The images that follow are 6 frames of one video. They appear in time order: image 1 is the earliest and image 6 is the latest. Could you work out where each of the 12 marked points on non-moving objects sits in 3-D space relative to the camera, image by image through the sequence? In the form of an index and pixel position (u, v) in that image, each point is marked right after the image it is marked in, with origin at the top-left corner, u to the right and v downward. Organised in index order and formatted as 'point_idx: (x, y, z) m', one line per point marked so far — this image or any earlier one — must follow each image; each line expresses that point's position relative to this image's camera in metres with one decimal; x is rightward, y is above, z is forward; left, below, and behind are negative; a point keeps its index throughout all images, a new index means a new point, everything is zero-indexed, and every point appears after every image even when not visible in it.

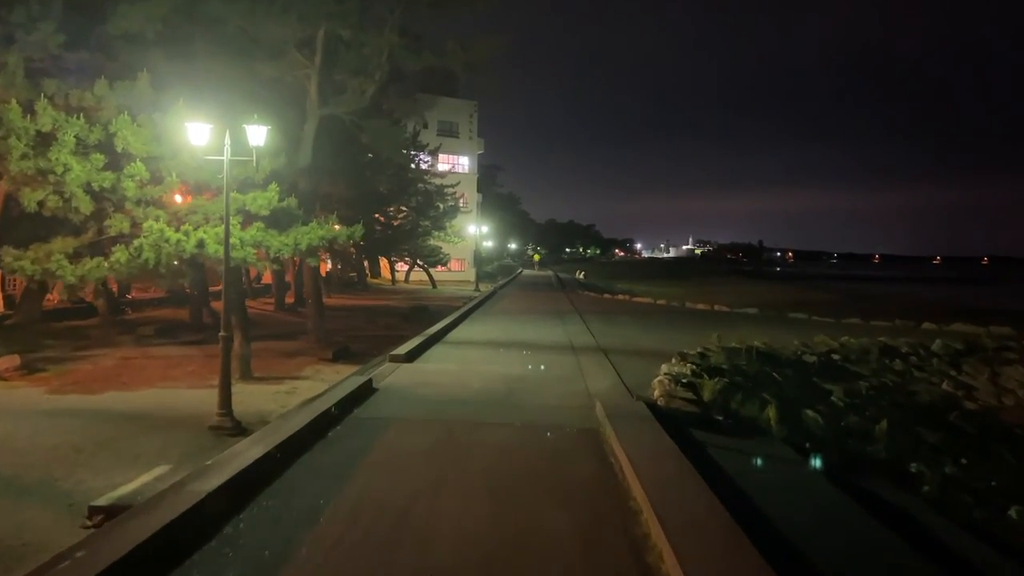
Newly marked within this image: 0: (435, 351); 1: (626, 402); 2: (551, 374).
0: (-1.1, -0.9, +12.6) m
1: (+1.1, -1.2, +8.7) m
2: (+0.5, -1.1, +10.9) m
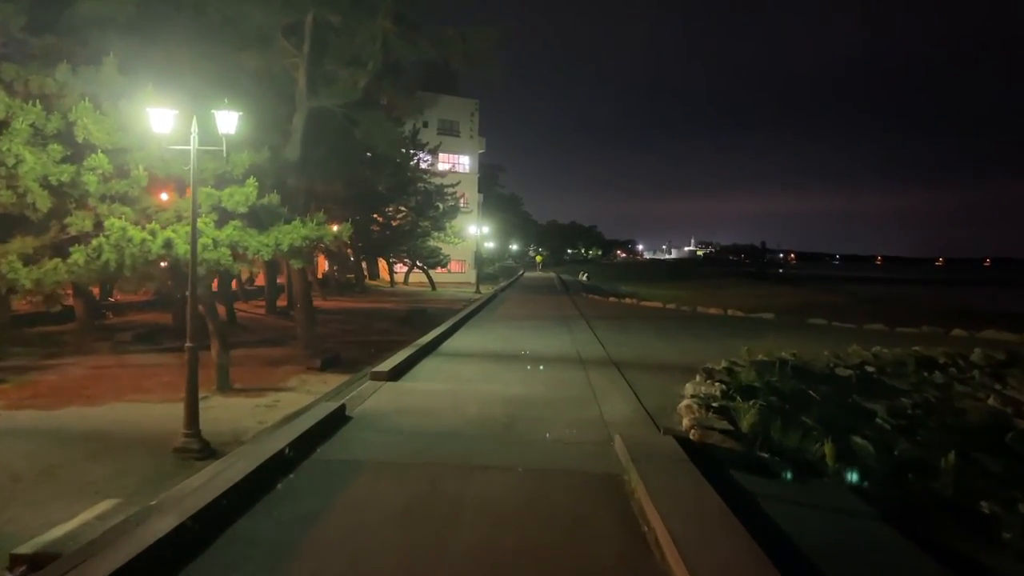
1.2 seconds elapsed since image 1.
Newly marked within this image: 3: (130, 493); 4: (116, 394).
0: (-1.1, -1.0, +11.1) m
1: (+1.1, -1.2, +7.2) m
2: (+0.5, -1.2, +9.4) m
3: (-4.5, -2.4, +10.2) m
4: (-7.6, -2.0, +16.7) m
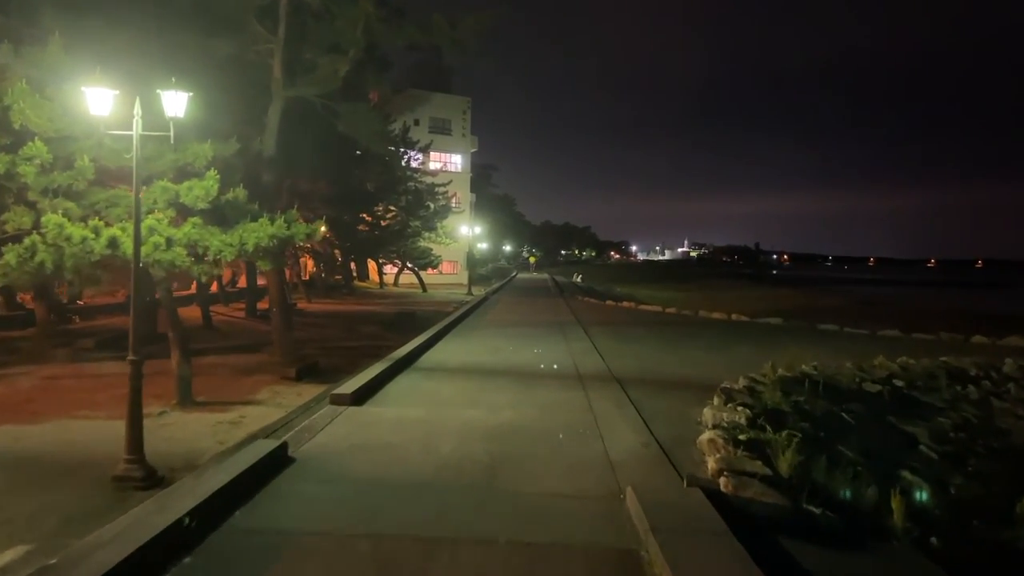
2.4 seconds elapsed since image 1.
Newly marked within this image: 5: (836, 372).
0: (-1.2, -1.1, +9.5) m
1: (+1.0, -1.3, +5.6) m
2: (+0.4, -1.2, +7.8) m
3: (-4.6, -2.5, +8.6) m
4: (-7.7, -2.1, +15.1) m
5: (+4.7, -1.2, +12.7) m
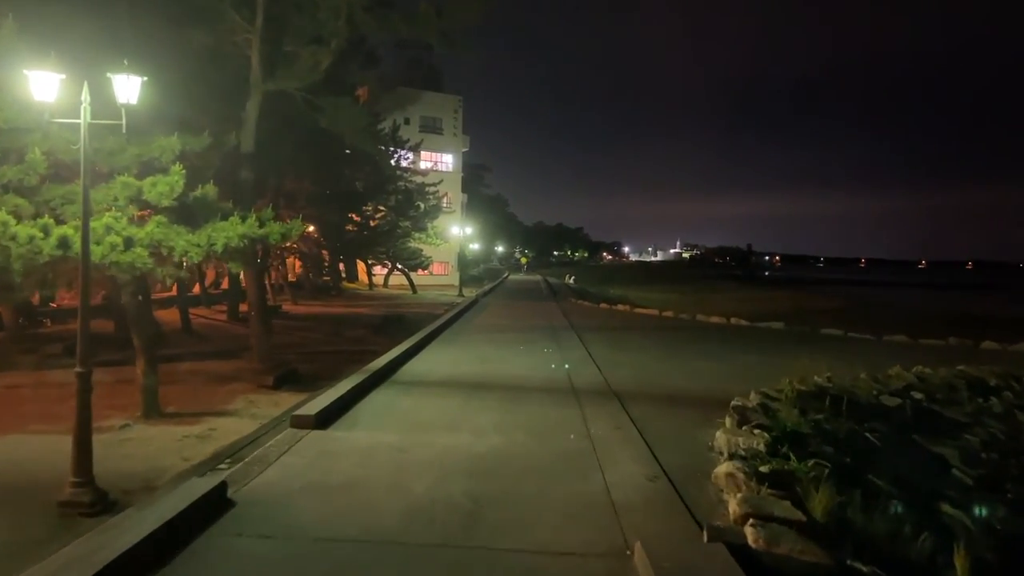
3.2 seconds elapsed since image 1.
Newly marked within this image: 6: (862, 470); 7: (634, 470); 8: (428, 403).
0: (-1.4, -1.1, +8.5) m
1: (+0.9, -1.4, +4.6) m
2: (+0.2, -1.3, +6.8) m
3: (-4.7, -2.5, +7.6) m
4: (-7.9, -2.1, +14.0) m
5: (+4.6, -1.3, +11.7) m
6: (+3.0, -1.6, +7.5) m
7: (+0.9, -1.3, +6.4) m
8: (-0.8, -1.2, +8.8) m
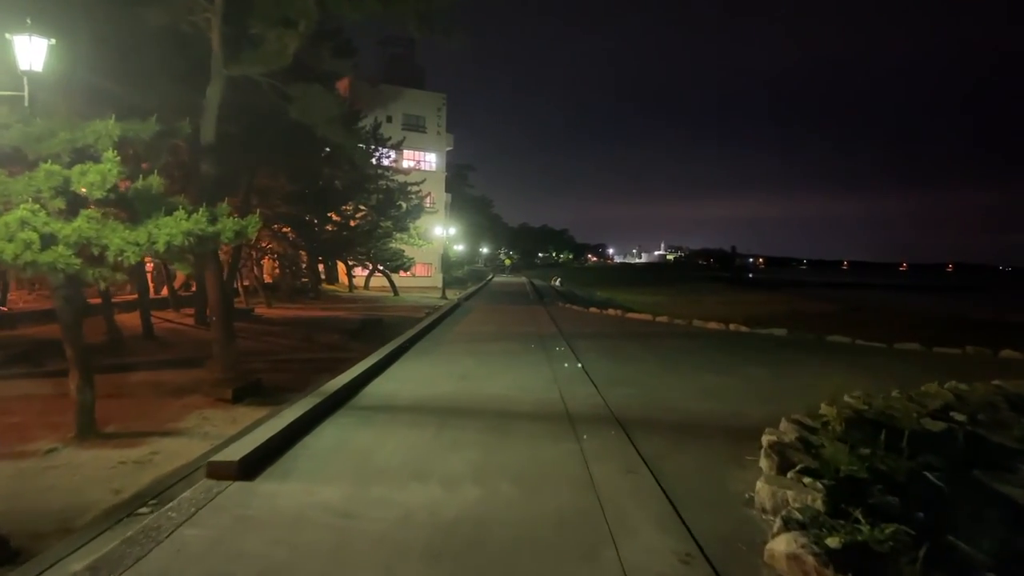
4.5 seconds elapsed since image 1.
0: (-1.5, -1.2, +6.8) m
1: (+0.8, -1.4, +3.0) m
2: (+0.1, -1.4, +5.2) m
3: (-4.8, -2.6, +5.8) m
4: (-8.2, -2.2, +12.2) m
5: (+4.4, -1.4, +10.1) m
6: (+2.9, -1.6, +5.9) m
7: (+0.8, -1.4, +4.8) m
8: (-1.0, -1.2, +7.1) m
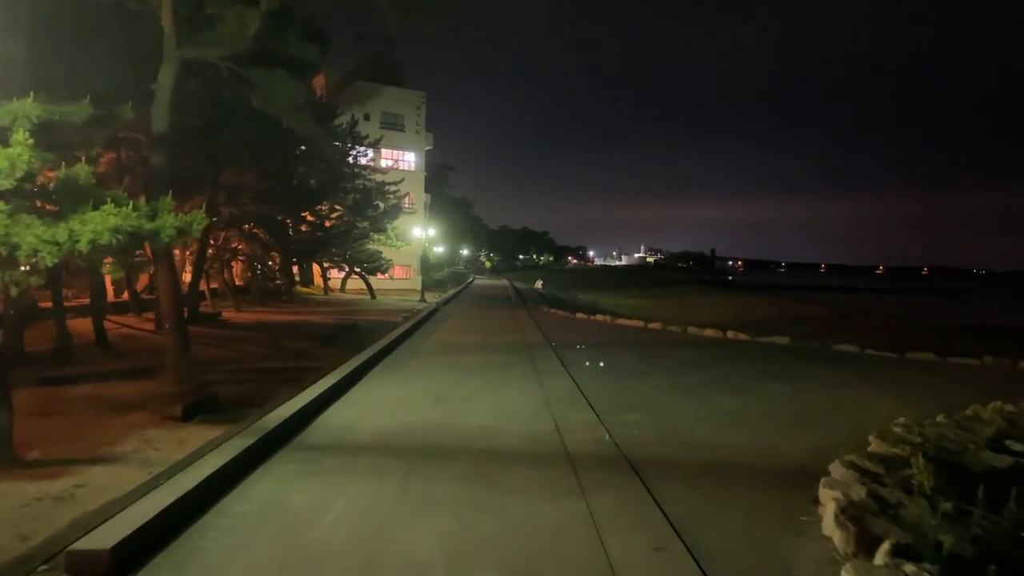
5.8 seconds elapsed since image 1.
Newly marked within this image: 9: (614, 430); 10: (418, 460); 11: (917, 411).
0: (-1.6, -1.3, +5.1) m
1: (+0.9, -1.5, +1.3) m
2: (+0.1, -1.4, +3.5) m
3: (-4.9, -2.6, +4.0) m
4: (-8.4, -2.3, +10.4) m
5: (+4.2, -1.4, +8.6) m
6: (+2.8, -1.7, +4.3) m
7: (+0.8, -1.5, +3.2) m
8: (-1.1, -1.3, +5.4) m
9: (+0.9, -1.3, +8.2) m
10: (-0.7, -1.3, +6.6) m
11: (+4.6, -1.4, +10.0) m
